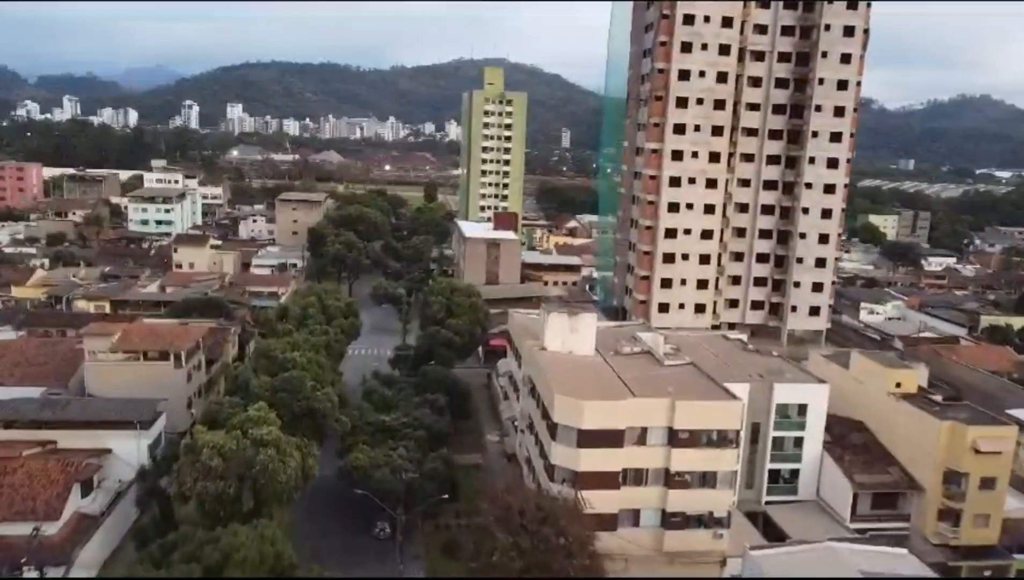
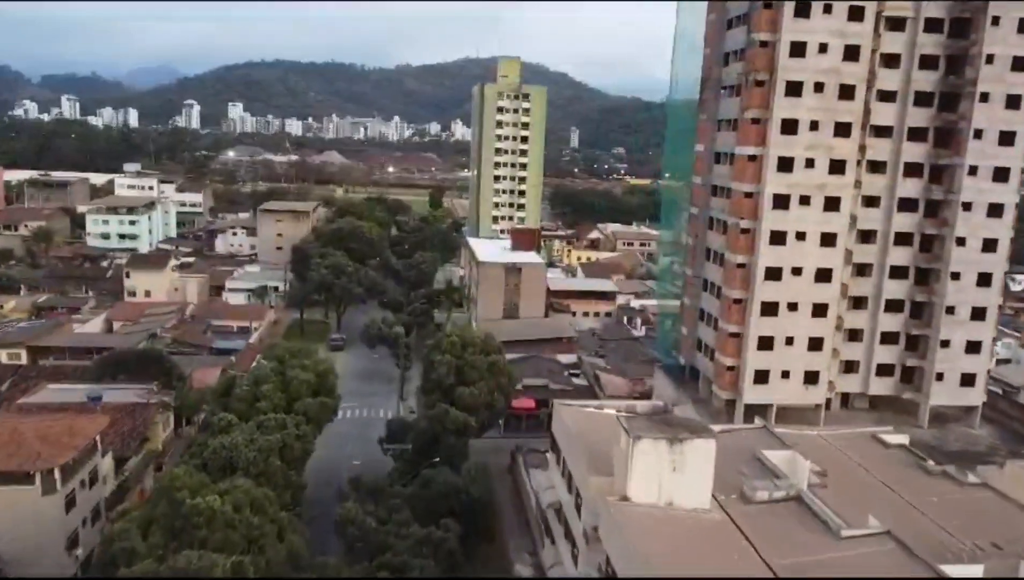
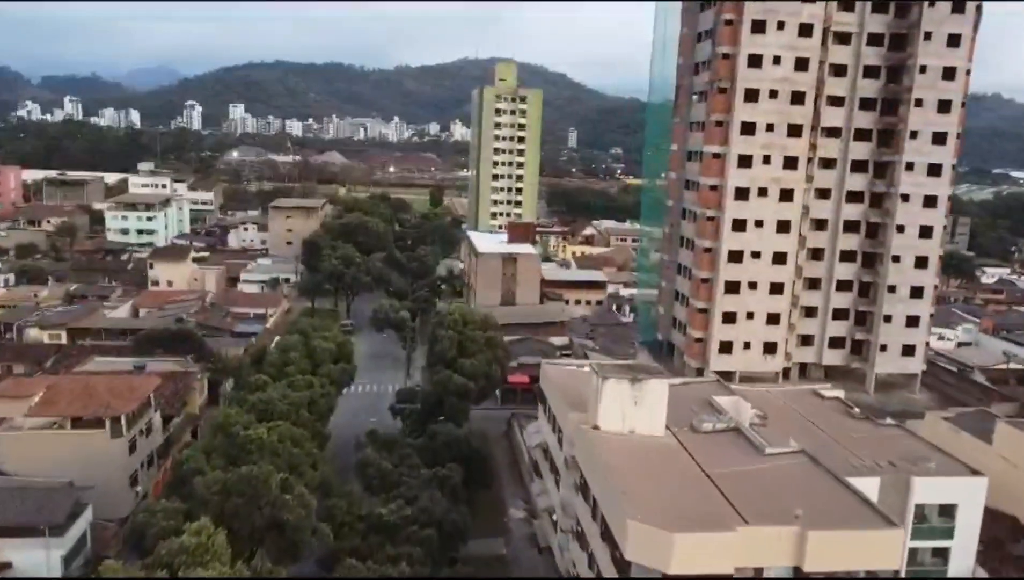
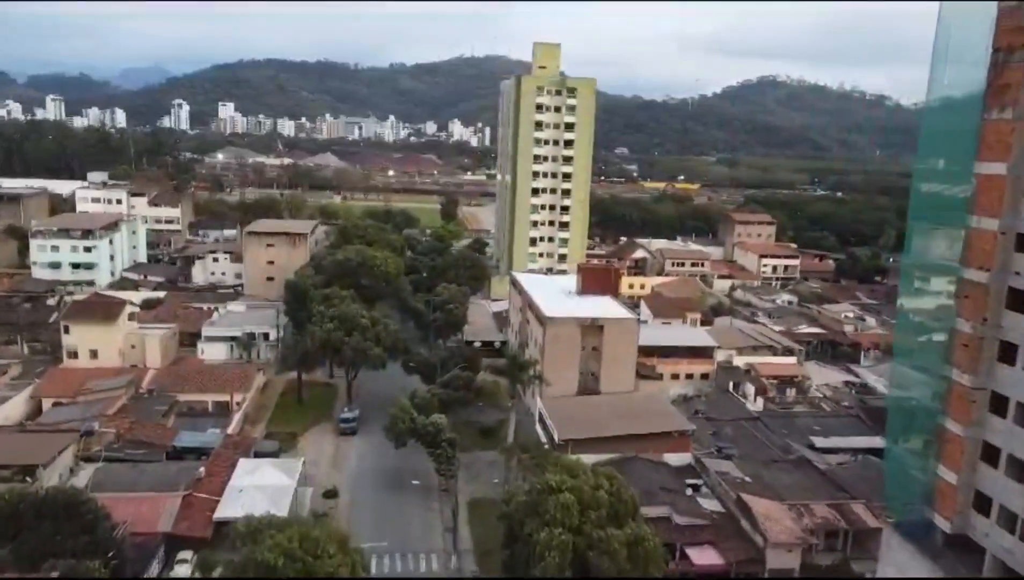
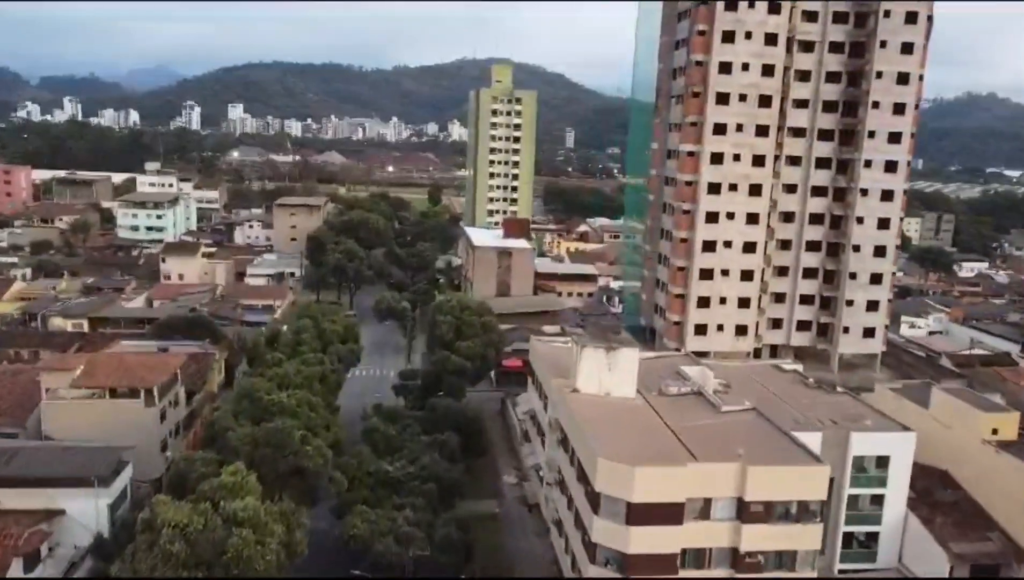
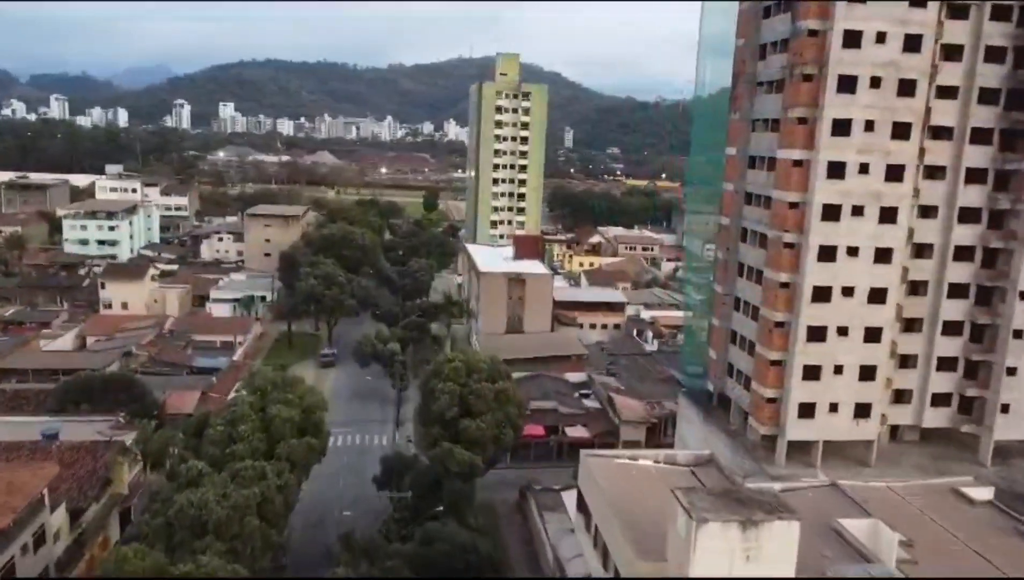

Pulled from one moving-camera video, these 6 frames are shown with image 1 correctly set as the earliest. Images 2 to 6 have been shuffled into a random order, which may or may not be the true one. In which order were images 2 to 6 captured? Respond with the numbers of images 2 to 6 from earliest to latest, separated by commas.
5, 3, 2, 6, 4
